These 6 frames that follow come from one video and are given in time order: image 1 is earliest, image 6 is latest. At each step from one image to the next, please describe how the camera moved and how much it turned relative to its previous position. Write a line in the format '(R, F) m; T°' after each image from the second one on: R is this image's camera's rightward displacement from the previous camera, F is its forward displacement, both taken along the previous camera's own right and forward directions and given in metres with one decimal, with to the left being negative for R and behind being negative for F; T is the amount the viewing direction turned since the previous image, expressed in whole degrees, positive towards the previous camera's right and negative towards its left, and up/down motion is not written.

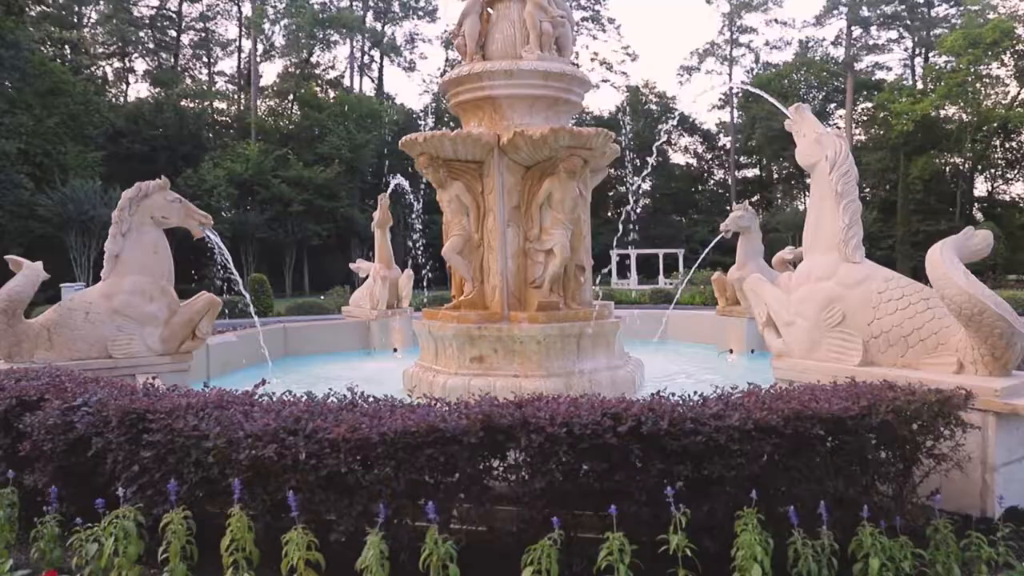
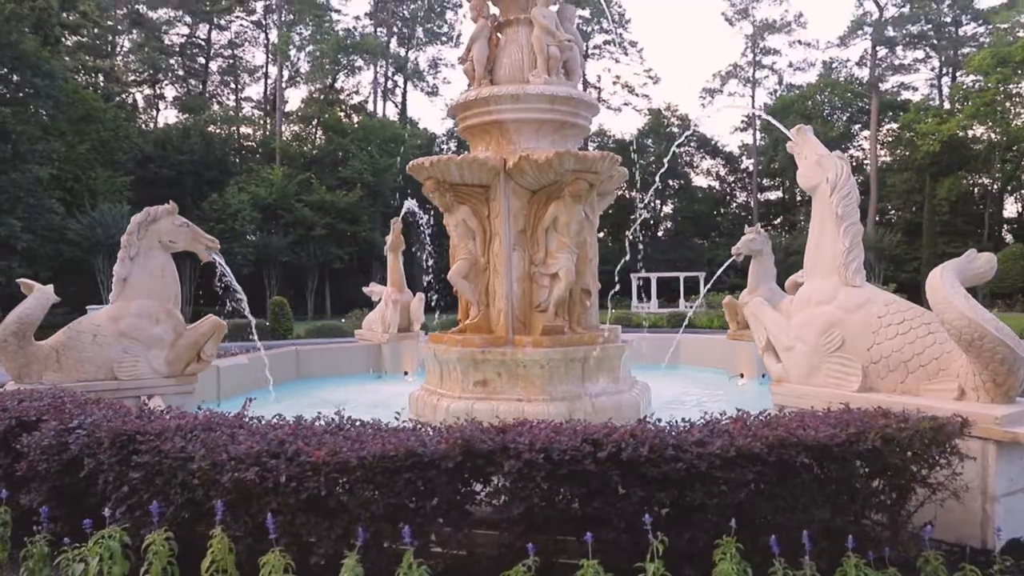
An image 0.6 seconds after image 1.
(+0.2, 0.0) m; -2°
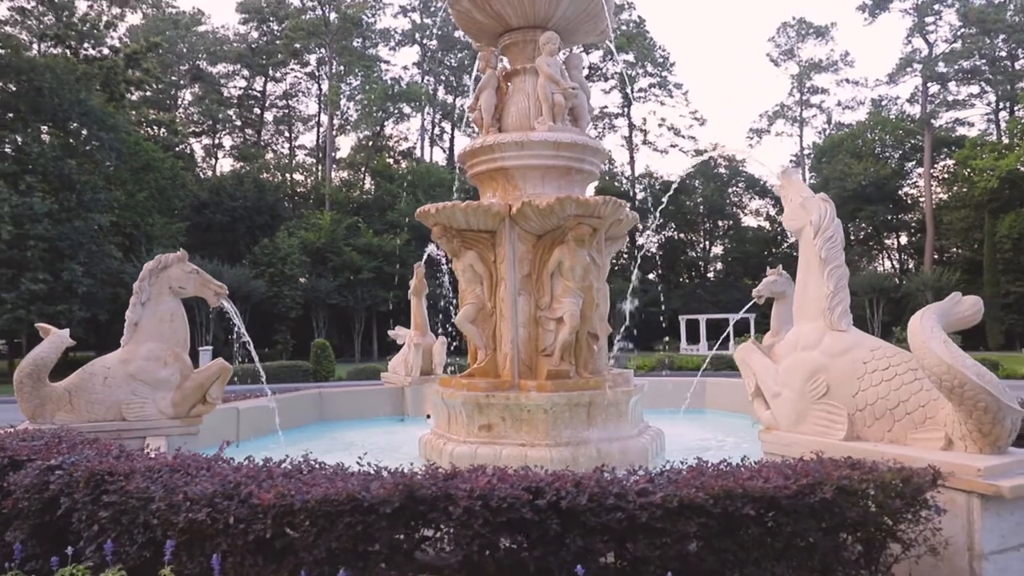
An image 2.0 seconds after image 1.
(+0.5, 0.0) m; -4°
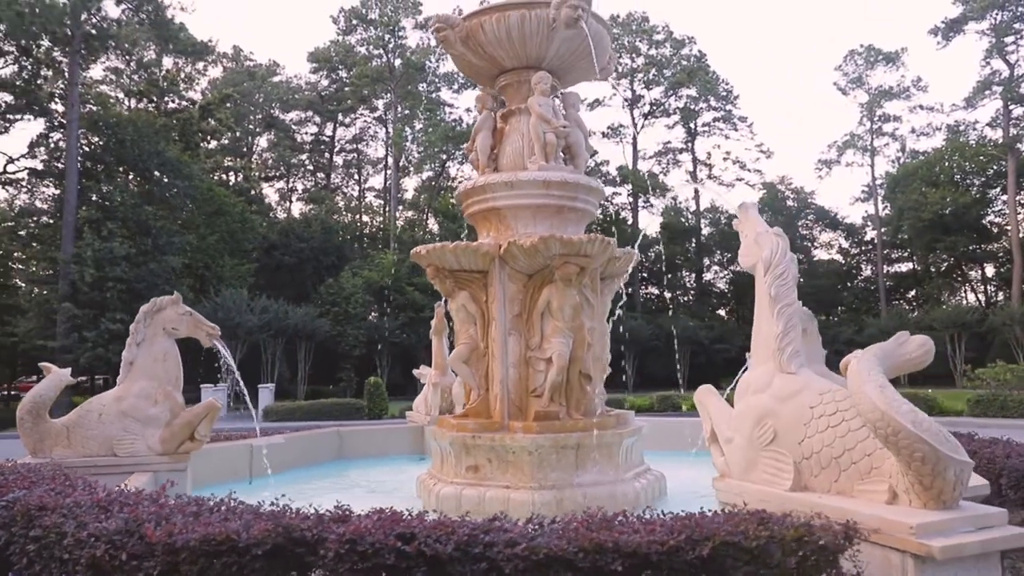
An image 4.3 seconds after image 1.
(+0.9, +0.1) m; -6°
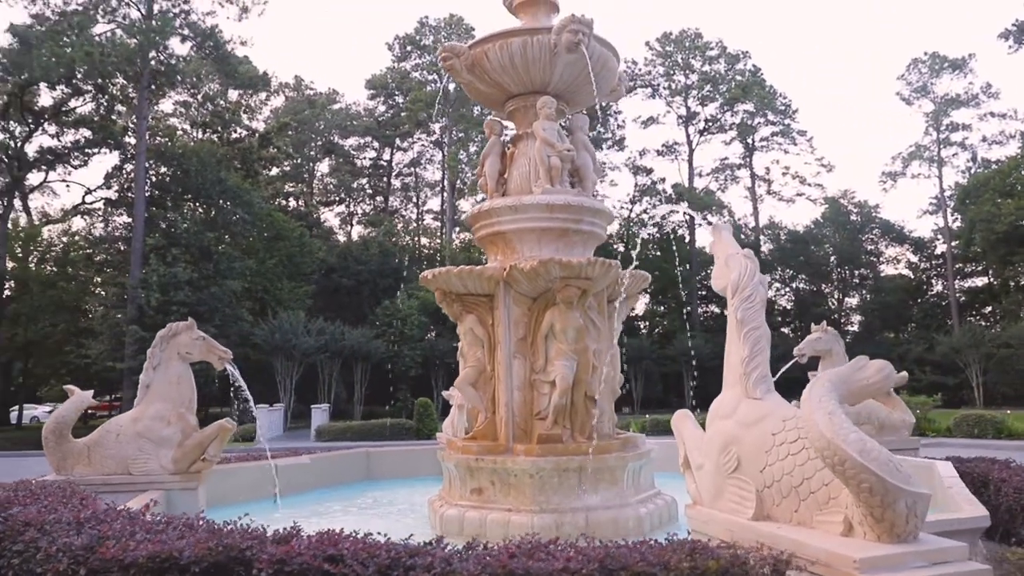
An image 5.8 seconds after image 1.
(+0.6, 0.0) m; -5°
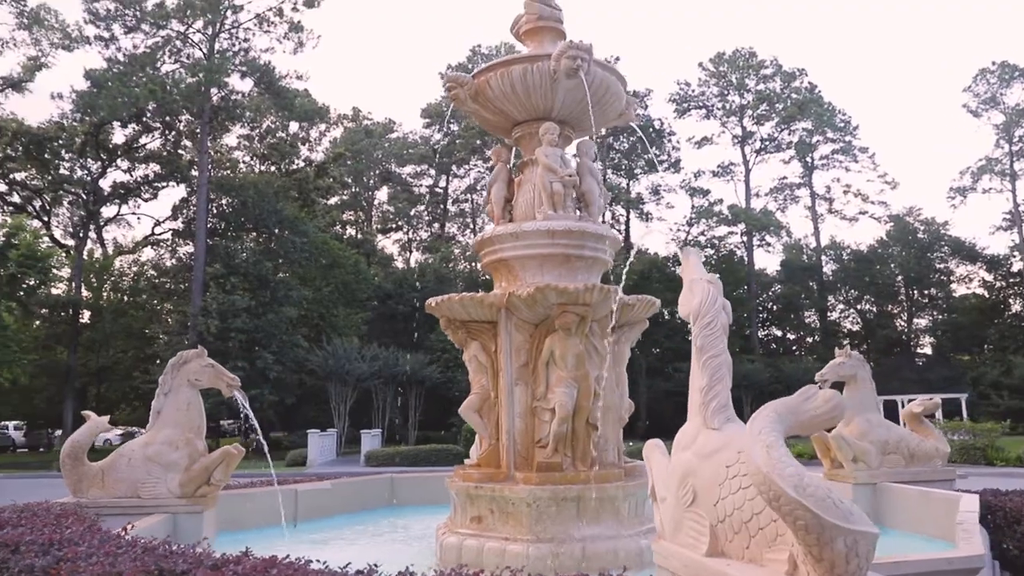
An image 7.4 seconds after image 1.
(+0.7, 0.0) m; -5°
